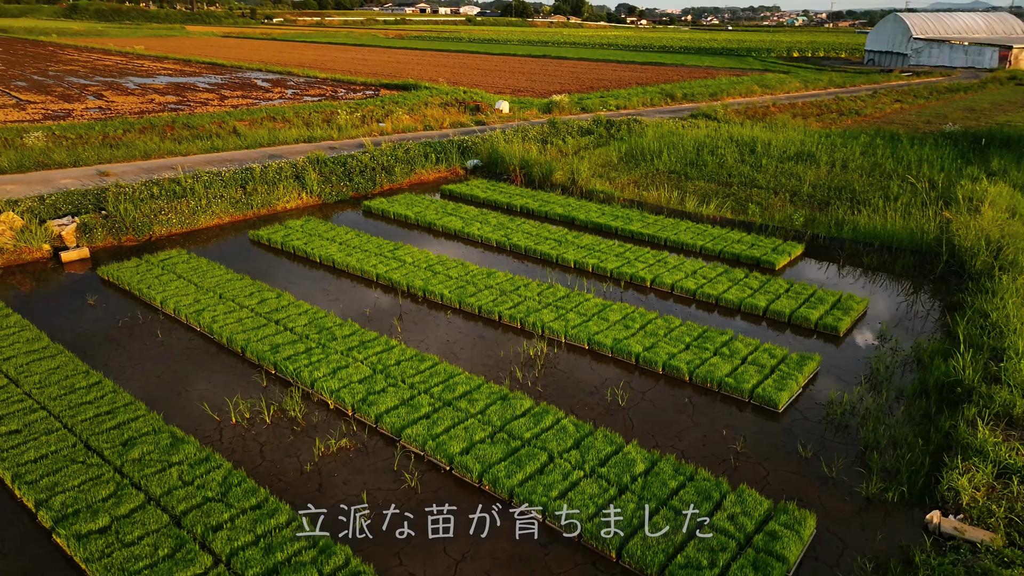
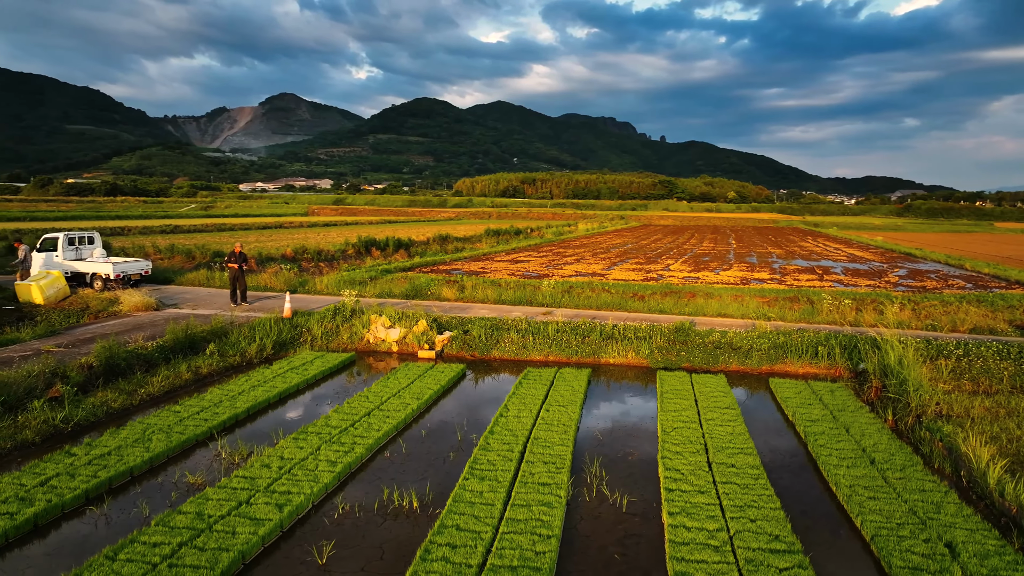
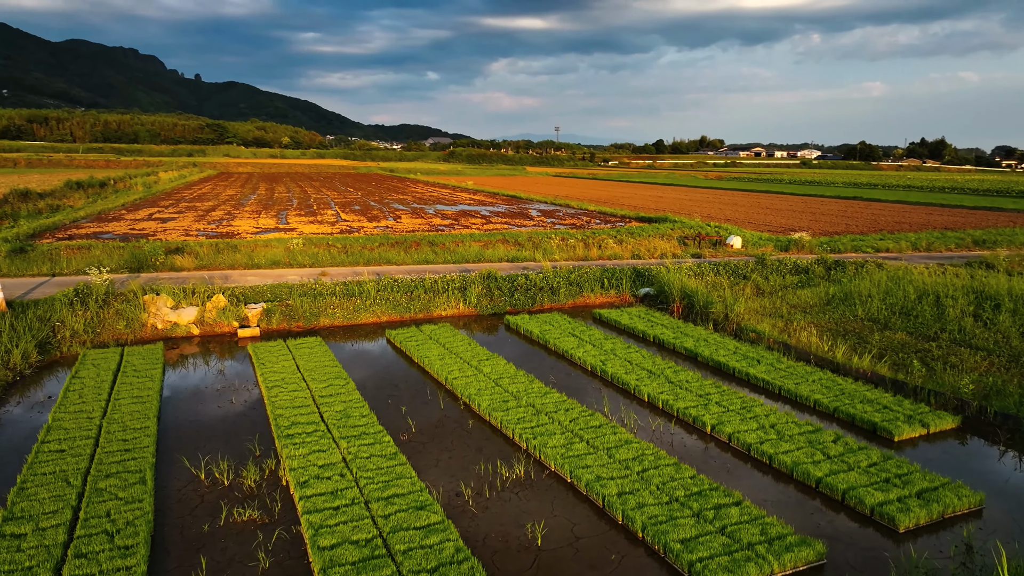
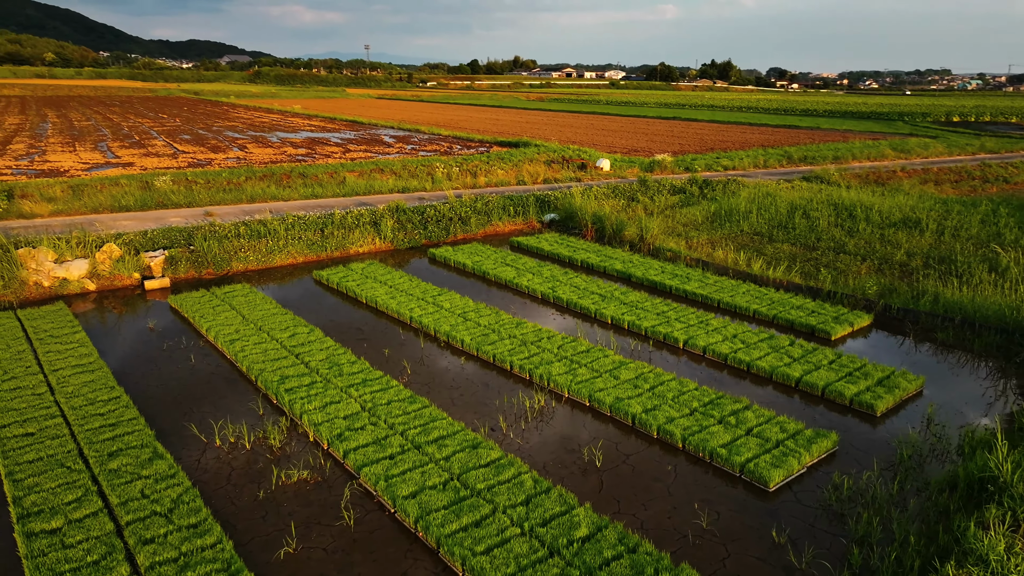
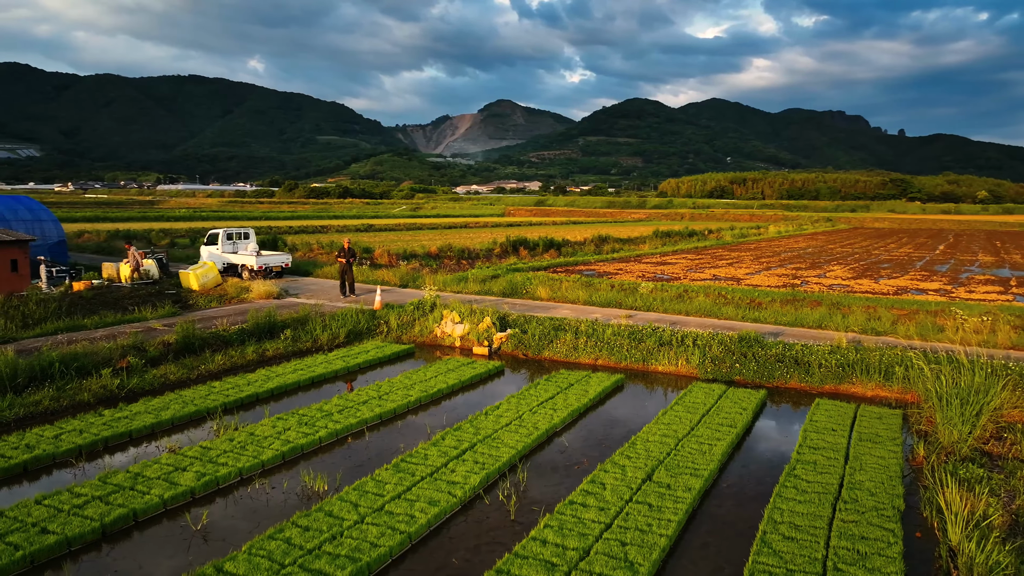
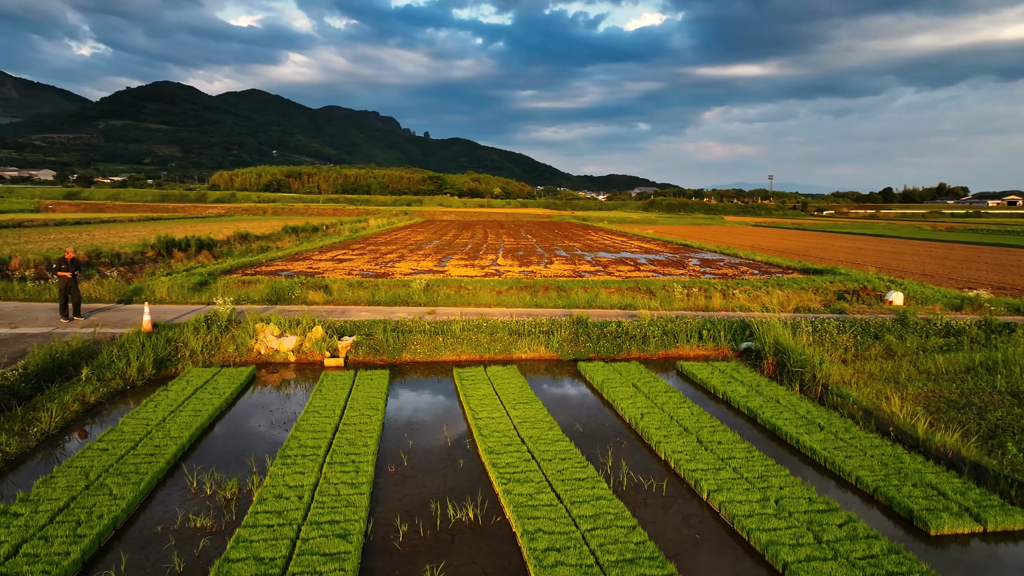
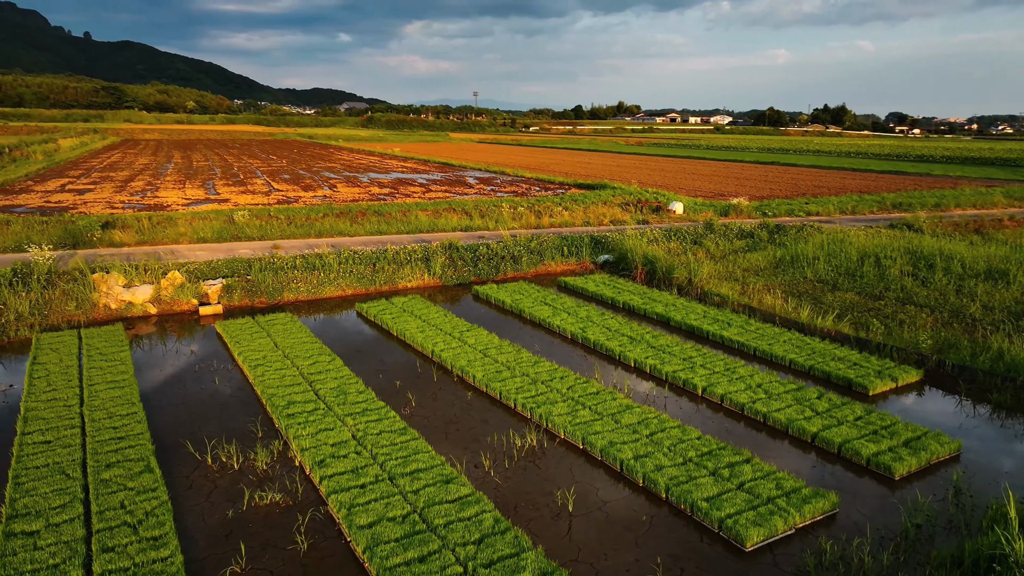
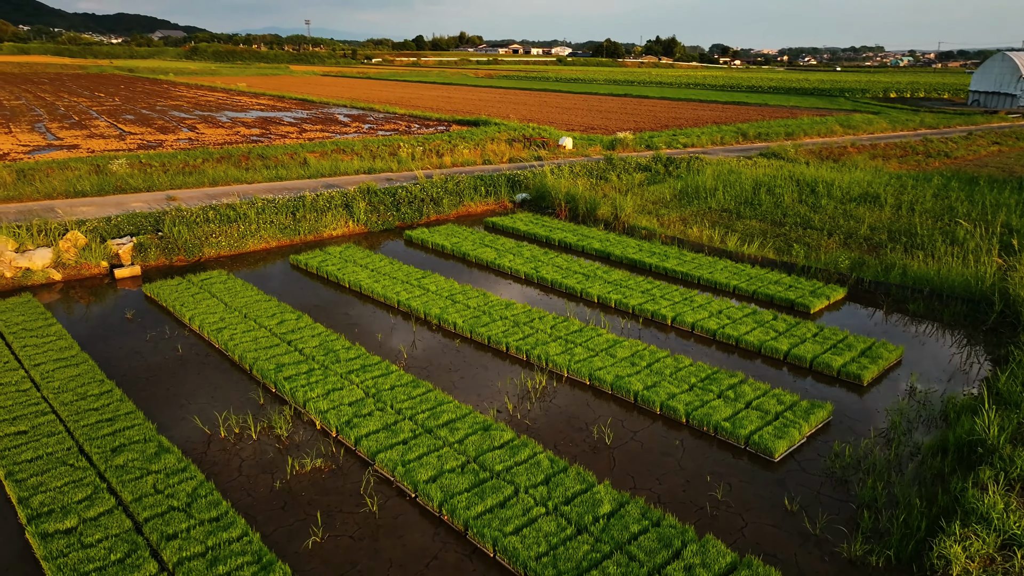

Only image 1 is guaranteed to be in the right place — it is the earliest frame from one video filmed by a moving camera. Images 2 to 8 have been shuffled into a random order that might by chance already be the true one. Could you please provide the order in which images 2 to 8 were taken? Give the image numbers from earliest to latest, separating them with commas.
8, 4, 7, 3, 6, 2, 5
